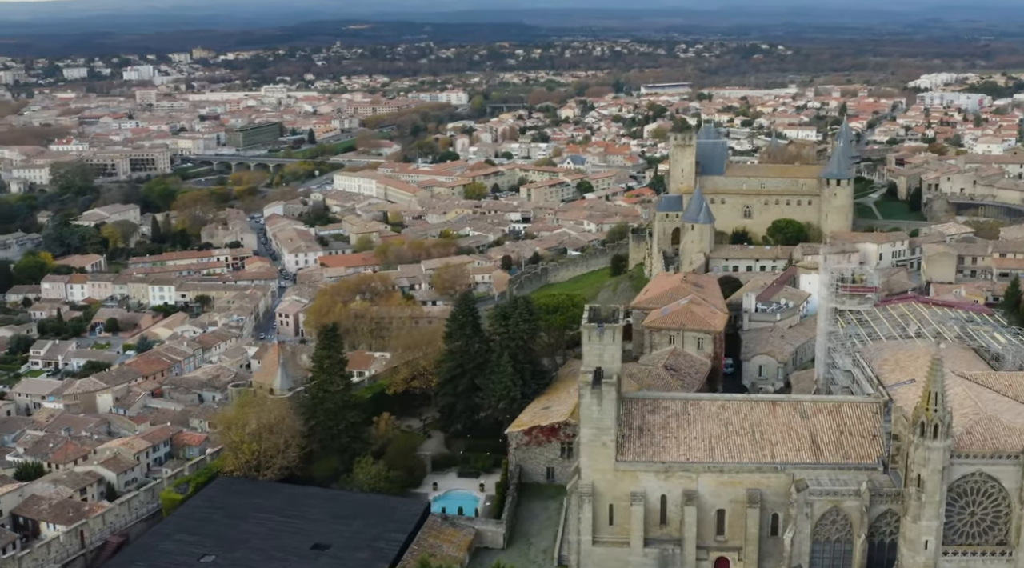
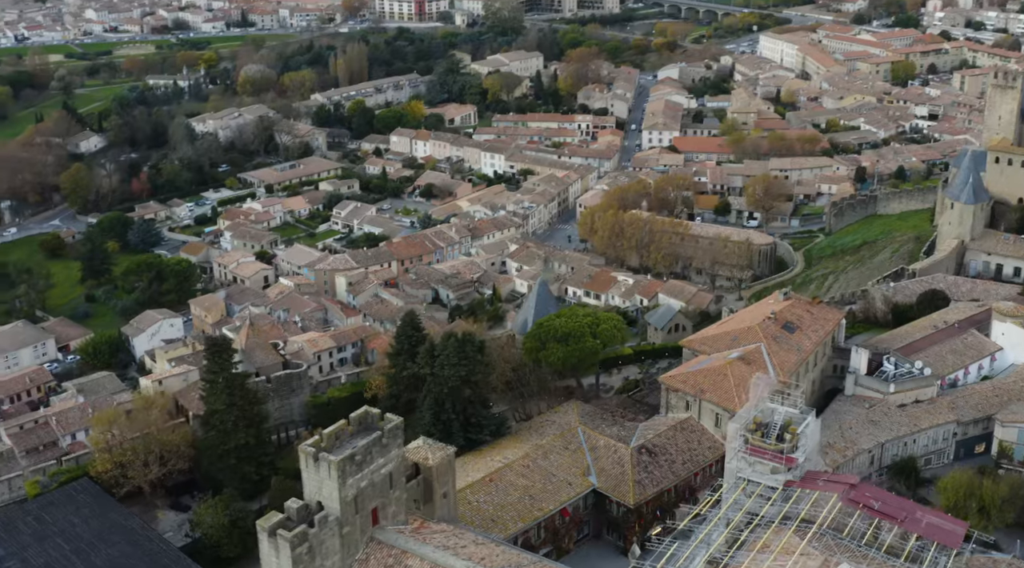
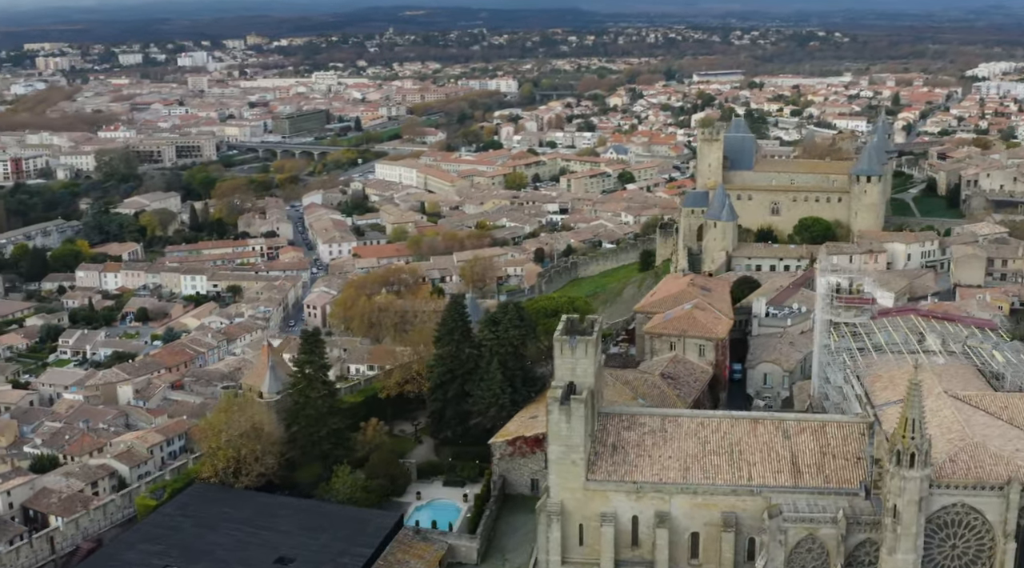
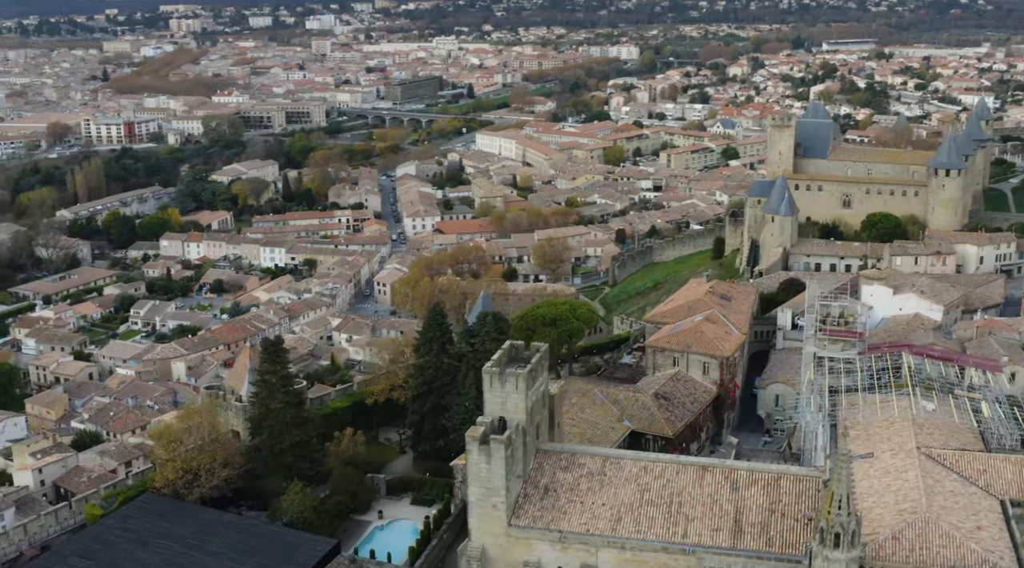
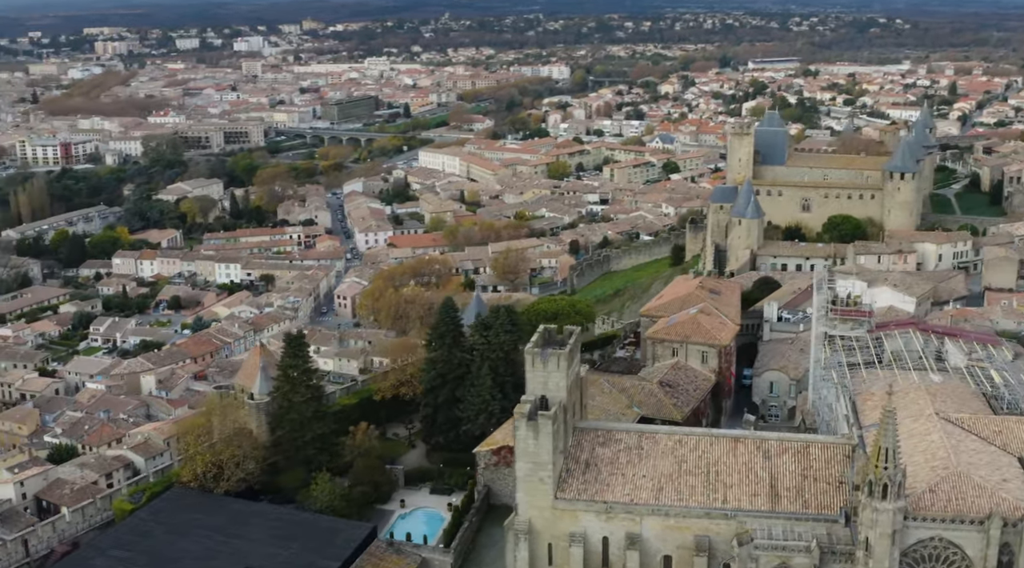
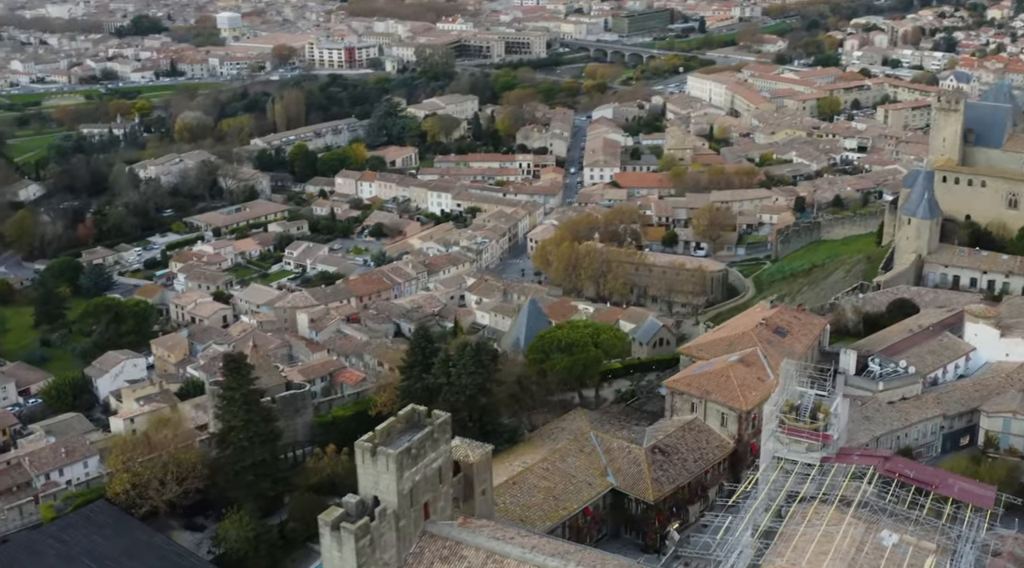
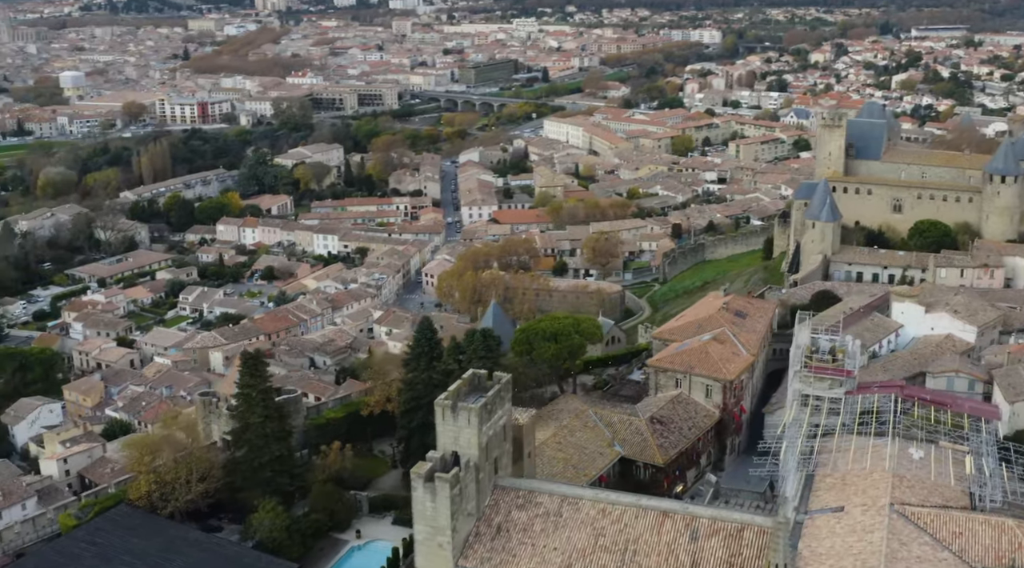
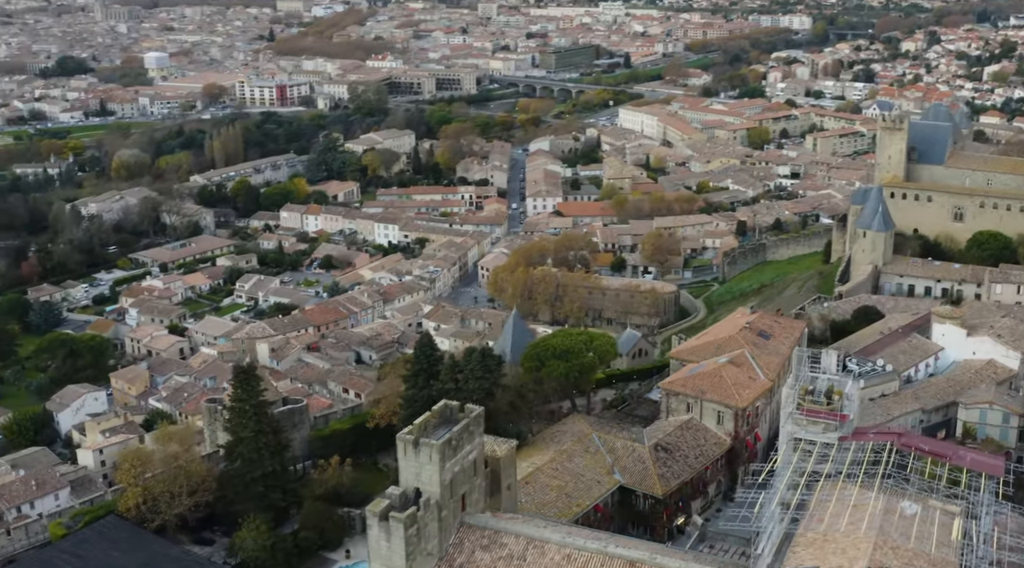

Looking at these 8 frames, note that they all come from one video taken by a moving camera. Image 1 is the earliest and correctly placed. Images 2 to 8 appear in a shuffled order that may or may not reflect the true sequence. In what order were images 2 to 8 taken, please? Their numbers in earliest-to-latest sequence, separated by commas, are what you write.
3, 5, 4, 7, 8, 6, 2
